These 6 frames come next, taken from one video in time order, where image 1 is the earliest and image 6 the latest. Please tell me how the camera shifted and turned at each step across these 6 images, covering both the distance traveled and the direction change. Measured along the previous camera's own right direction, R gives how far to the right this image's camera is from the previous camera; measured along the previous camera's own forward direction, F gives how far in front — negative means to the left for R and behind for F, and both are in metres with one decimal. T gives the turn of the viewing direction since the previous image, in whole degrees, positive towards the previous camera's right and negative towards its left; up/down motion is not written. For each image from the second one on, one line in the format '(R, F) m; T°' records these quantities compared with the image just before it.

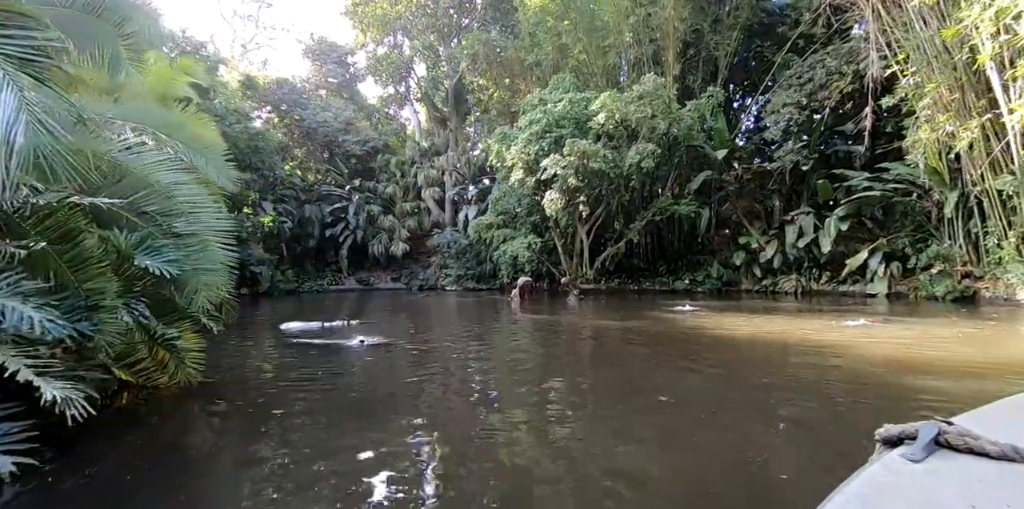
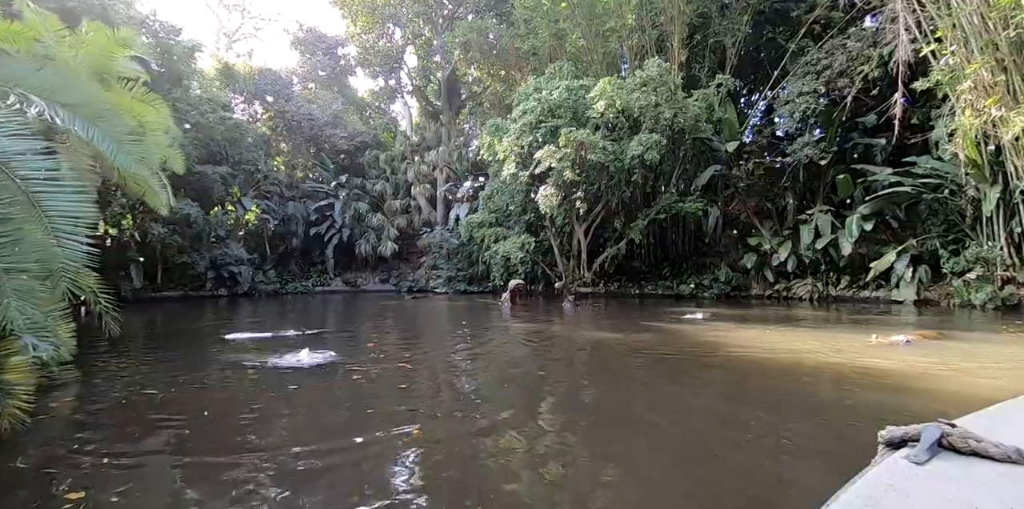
(+0.3, +1.1) m; 0°
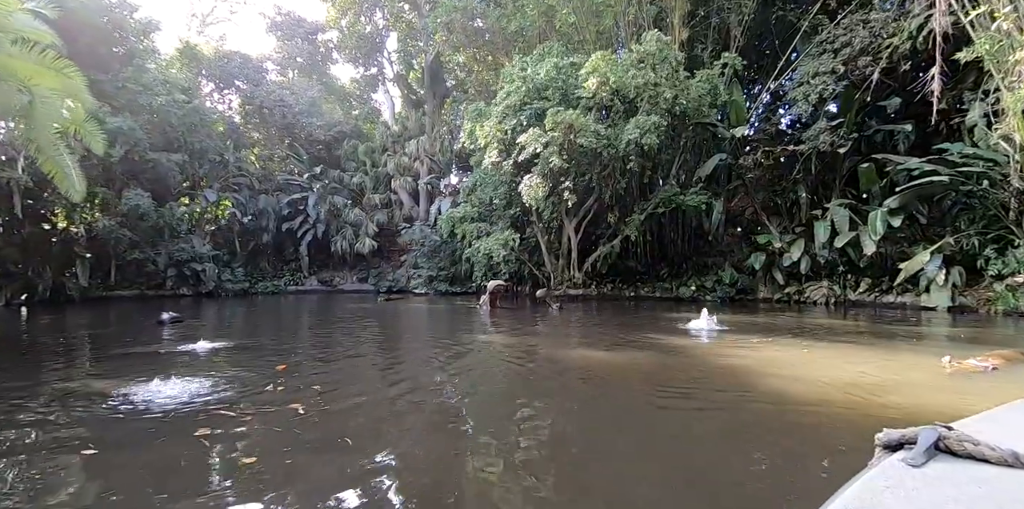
(+0.3, +1.4) m; 0°
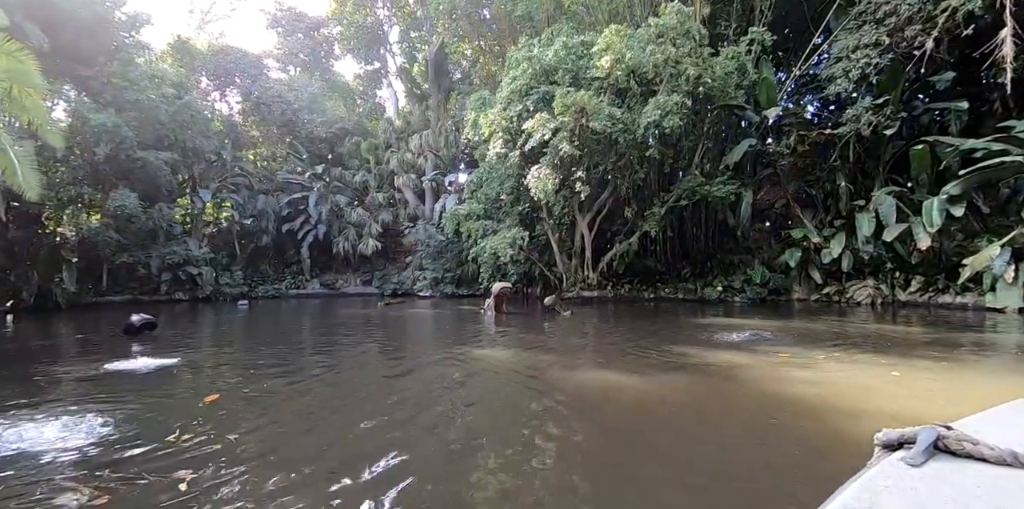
(+0.1, +1.0) m; -2°
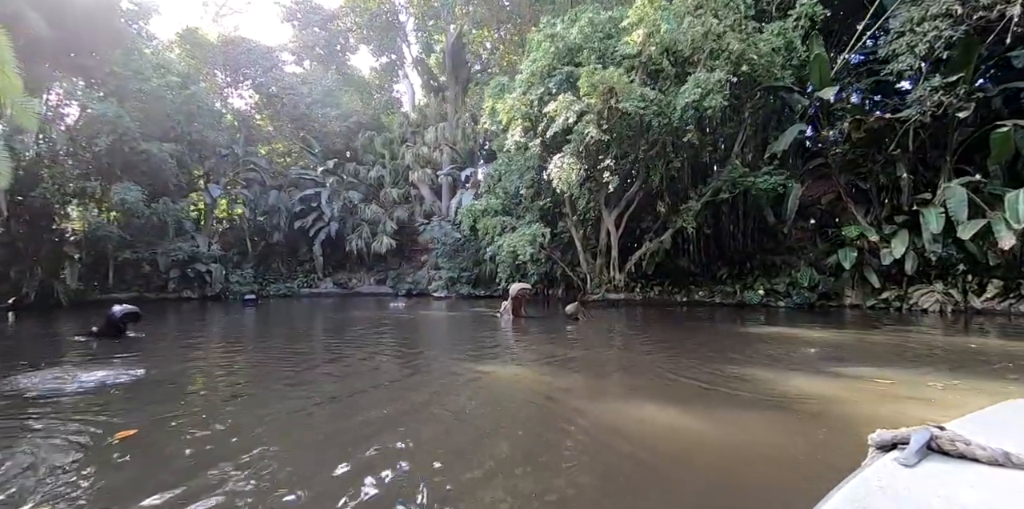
(0.0, +0.9) m; -2°
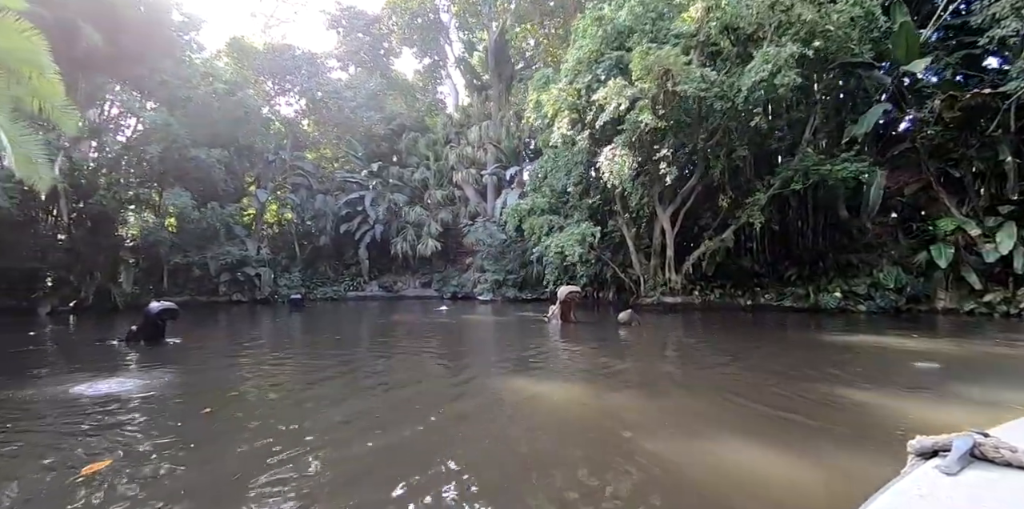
(0.0, +0.6) m; -5°
